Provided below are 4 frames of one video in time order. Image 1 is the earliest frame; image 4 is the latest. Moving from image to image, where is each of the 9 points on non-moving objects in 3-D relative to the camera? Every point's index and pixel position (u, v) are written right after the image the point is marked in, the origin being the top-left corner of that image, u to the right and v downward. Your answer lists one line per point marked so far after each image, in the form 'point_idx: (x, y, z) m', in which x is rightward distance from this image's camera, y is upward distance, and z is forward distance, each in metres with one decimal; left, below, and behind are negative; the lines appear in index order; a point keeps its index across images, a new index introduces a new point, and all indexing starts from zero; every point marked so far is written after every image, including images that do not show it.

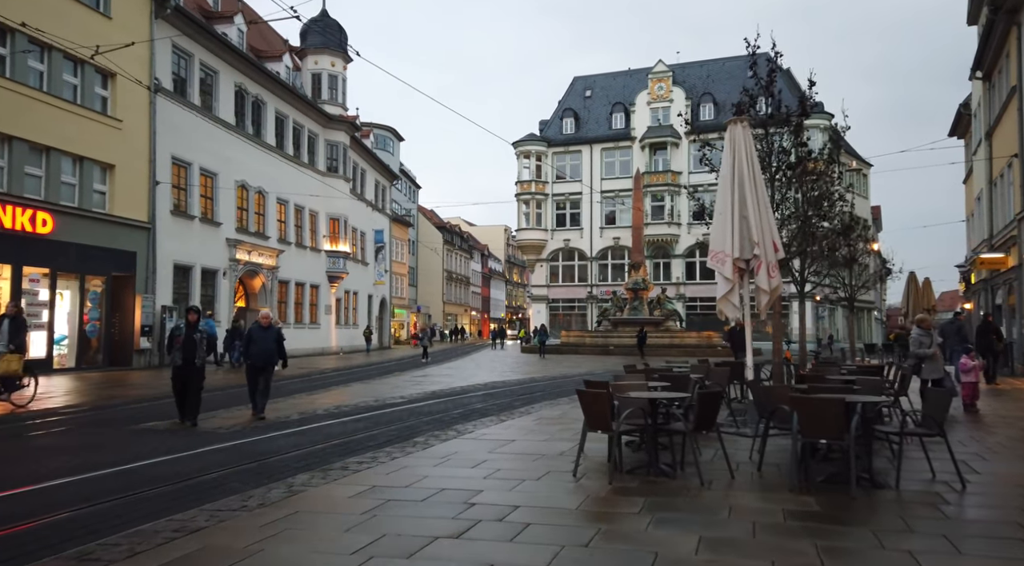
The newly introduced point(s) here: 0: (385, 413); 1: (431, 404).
0: (-2.1, -2.2, +12.9) m
1: (-1.4, -2.3, +14.5) m
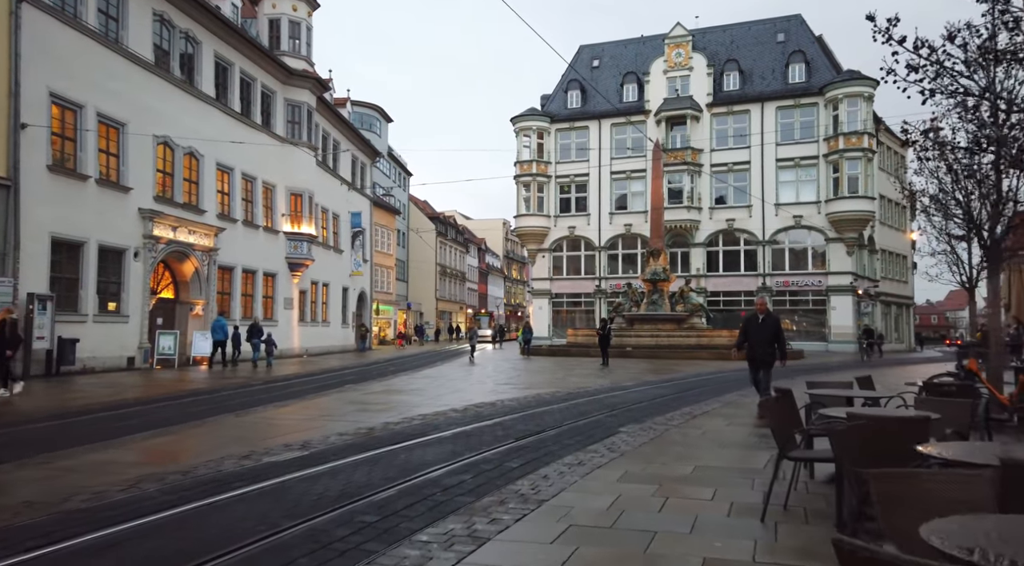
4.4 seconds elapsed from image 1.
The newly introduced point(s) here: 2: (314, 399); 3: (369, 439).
0: (-2.2, -1.7, +5.8) m
1: (-1.5, -1.8, +7.3) m
2: (-4.1, -2.4, +15.9) m
3: (-1.7, -1.9, +9.3) m
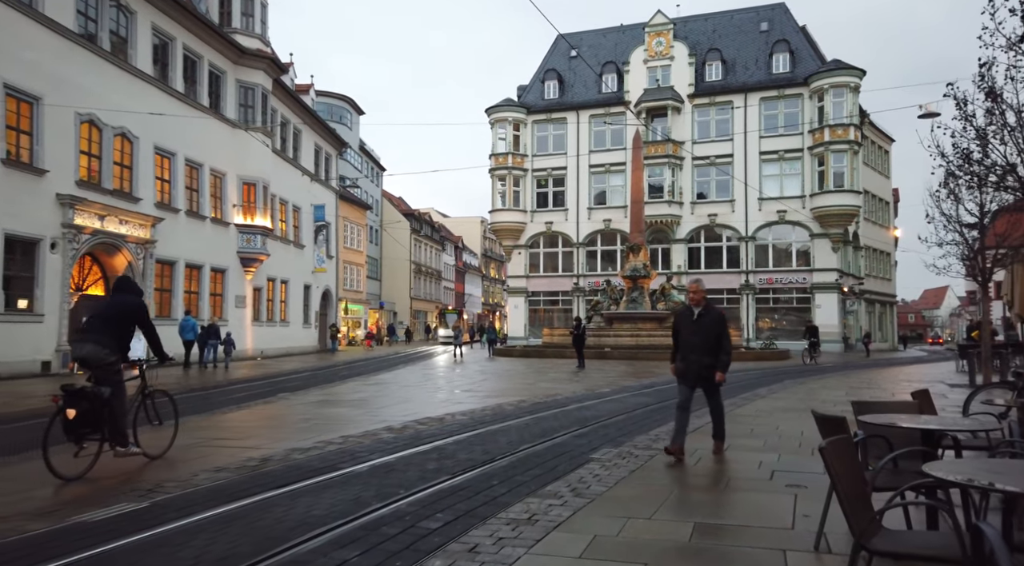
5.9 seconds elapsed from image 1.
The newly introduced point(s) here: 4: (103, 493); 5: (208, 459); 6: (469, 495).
0: (-2.7, -1.5, +3.4) m
1: (-2.0, -1.6, +5.0) m
2: (-4.8, -2.2, +13.5) m
3: (-2.3, -1.7, +6.9) m
4: (-3.3, -1.7, +6.2) m
5: (-3.1, -1.8, +7.9) m
6: (-0.4, -1.7, +6.2) m
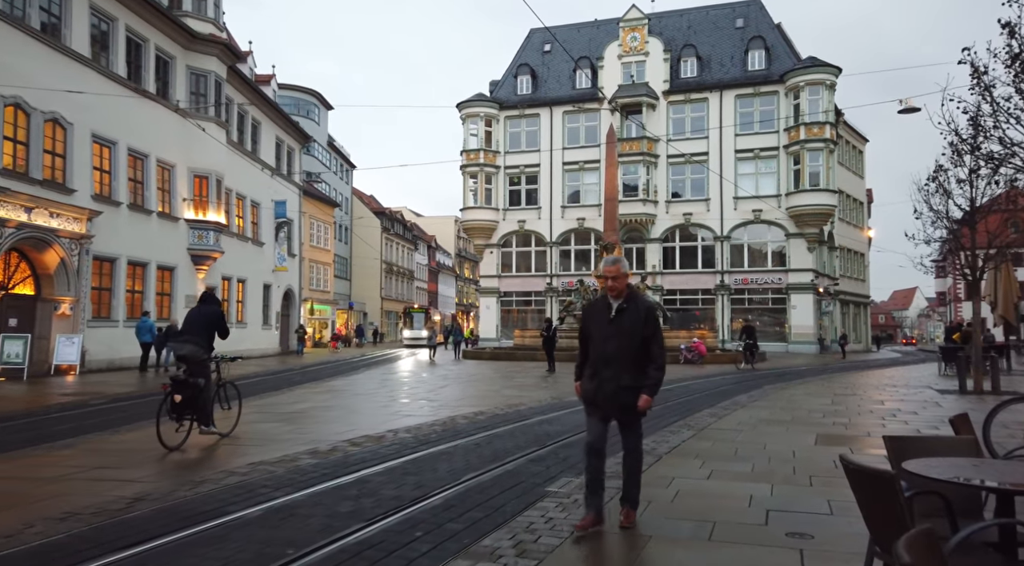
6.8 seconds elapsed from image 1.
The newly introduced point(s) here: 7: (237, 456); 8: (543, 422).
0: (-3.1, -1.5, +1.8) m
1: (-2.5, -1.6, +3.4) m
2: (-5.5, -2.2, +11.8) m
3: (-2.8, -1.7, +5.4) m
4: (-3.8, -1.6, +4.7) m
5: (-3.6, -1.7, +6.3) m
6: (-0.8, -1.7, +4.8) m
7: (-3.1, -1.9, +8.5) m
8: (+0.4, -2.1, +11.5) m
